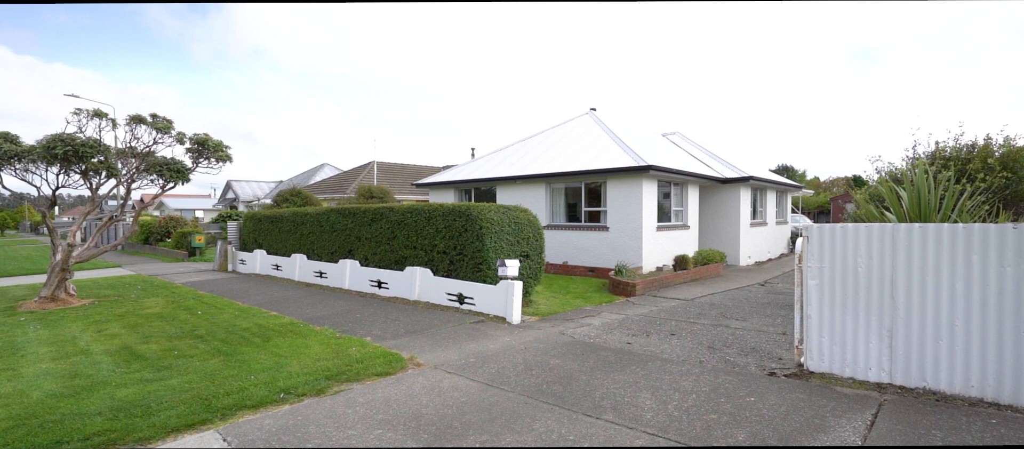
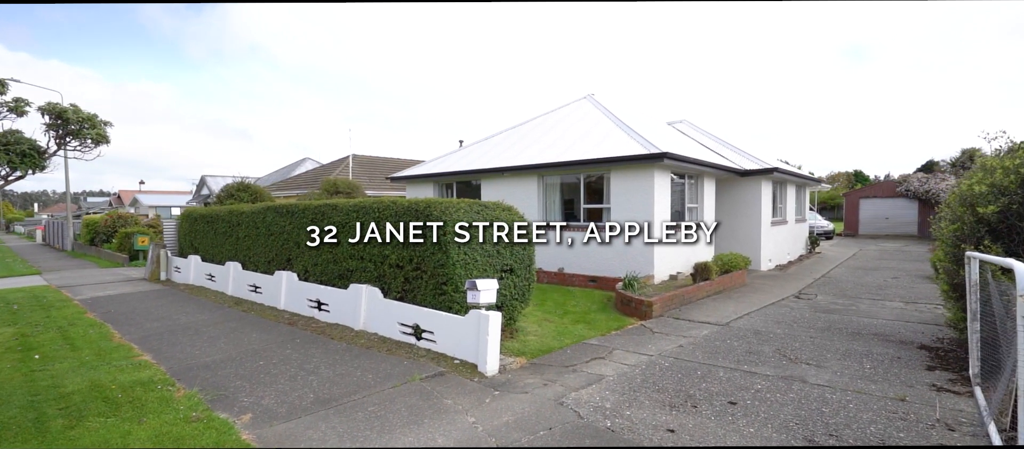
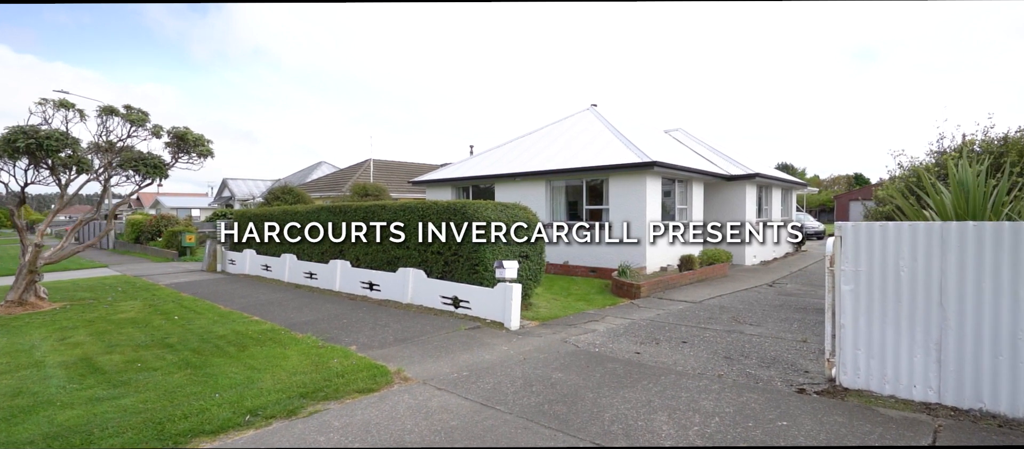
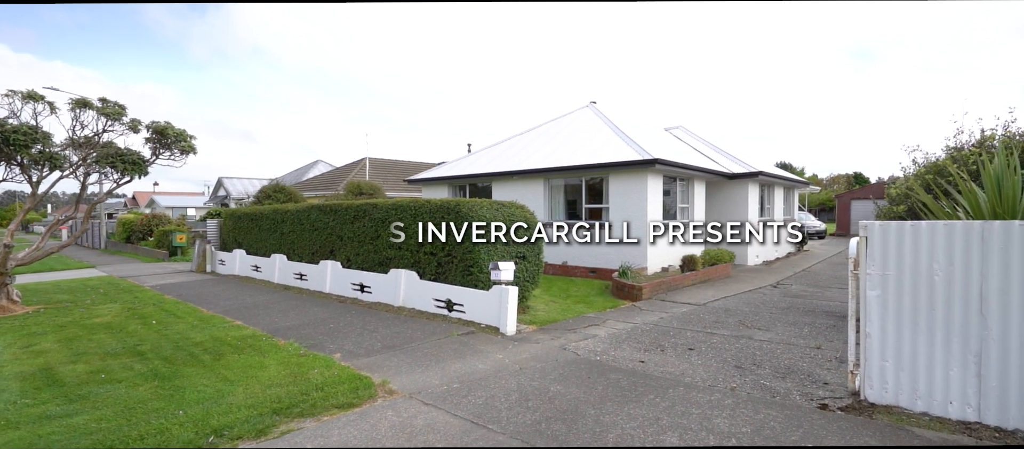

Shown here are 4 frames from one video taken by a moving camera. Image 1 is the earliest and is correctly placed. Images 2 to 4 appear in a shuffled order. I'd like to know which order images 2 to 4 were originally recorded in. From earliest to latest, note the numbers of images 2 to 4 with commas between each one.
3, 4, 2
